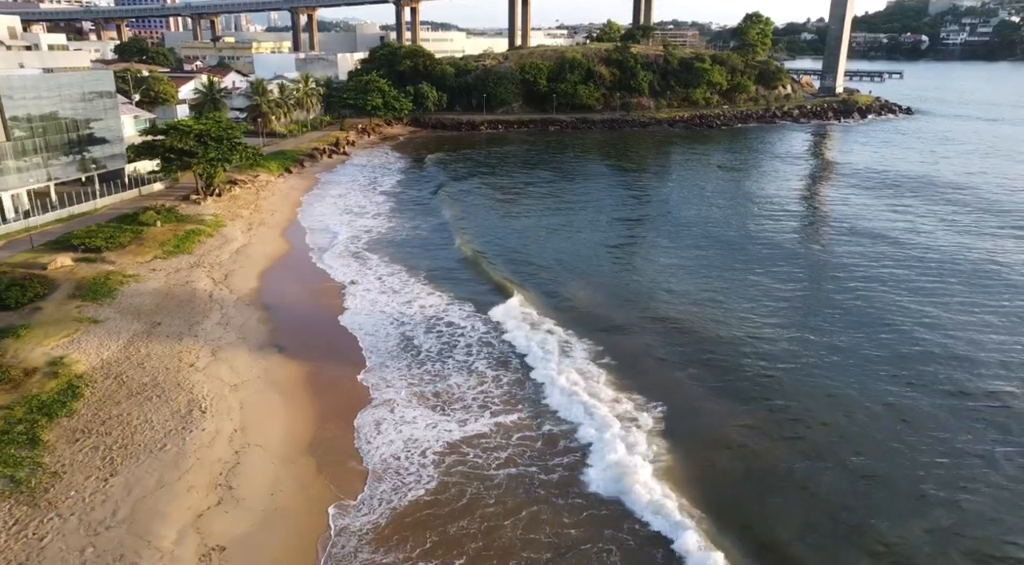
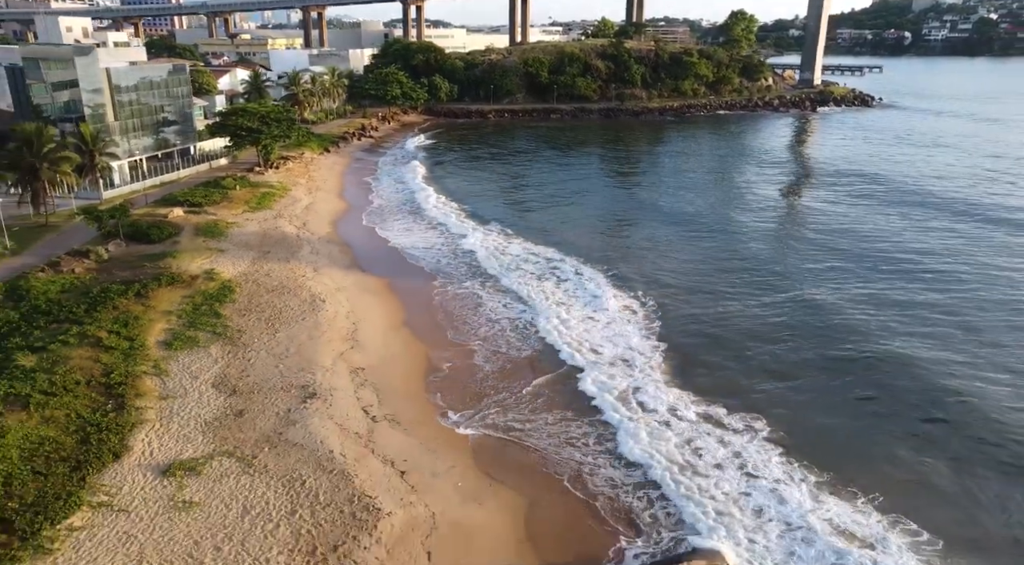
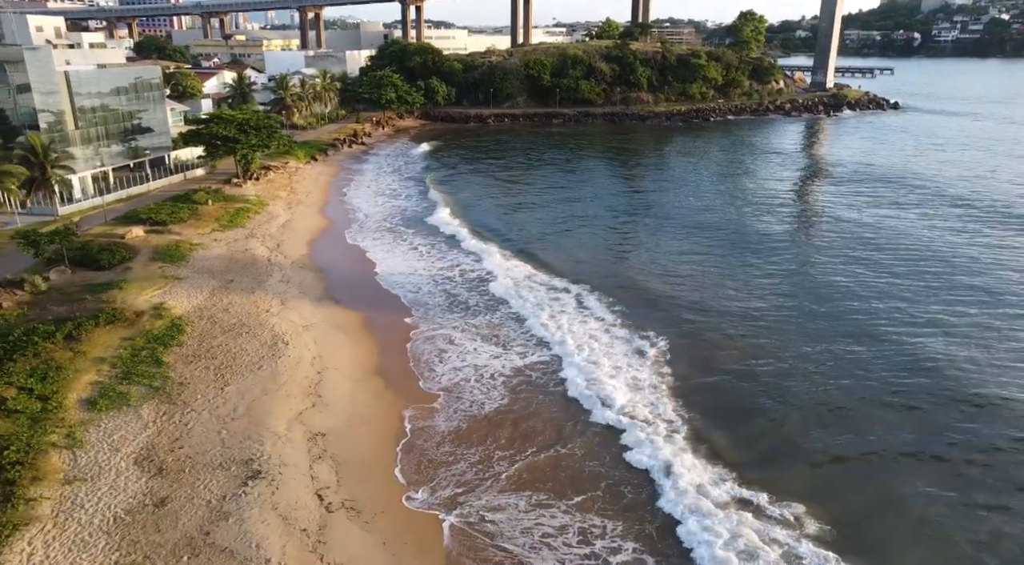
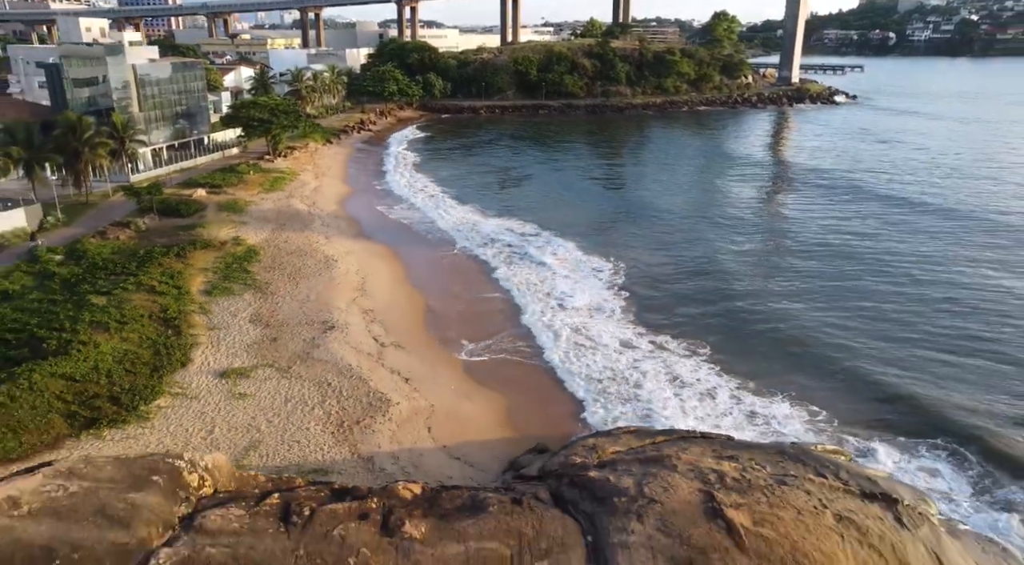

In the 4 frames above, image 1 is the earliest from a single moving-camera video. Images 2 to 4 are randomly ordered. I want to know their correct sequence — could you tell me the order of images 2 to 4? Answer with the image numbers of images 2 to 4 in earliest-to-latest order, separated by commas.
3, 2, 4
